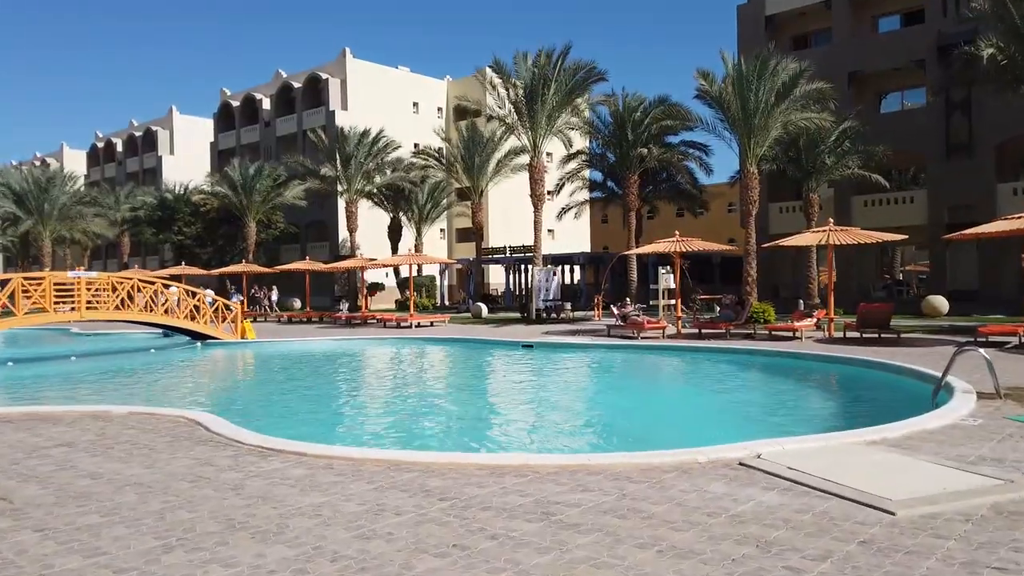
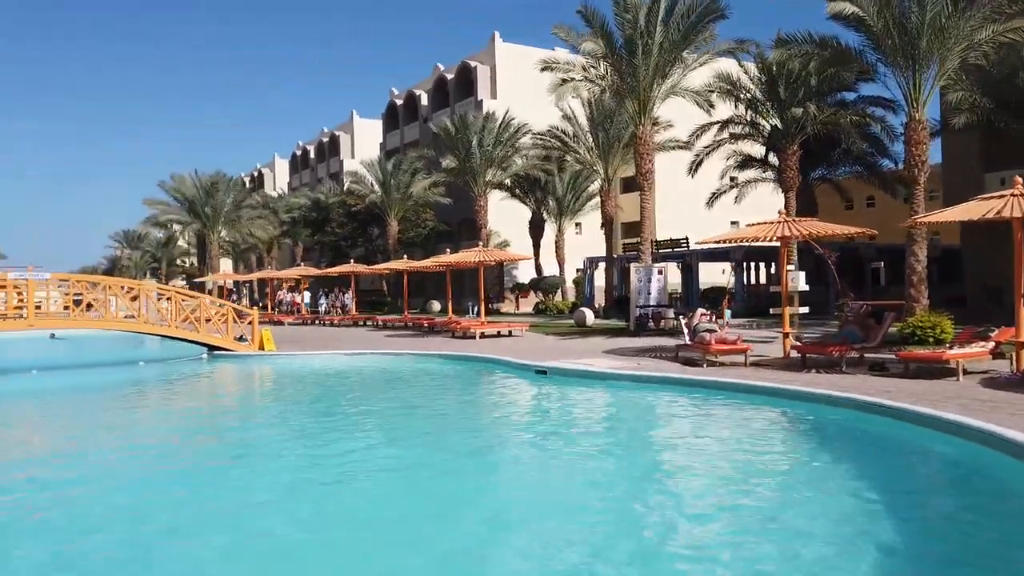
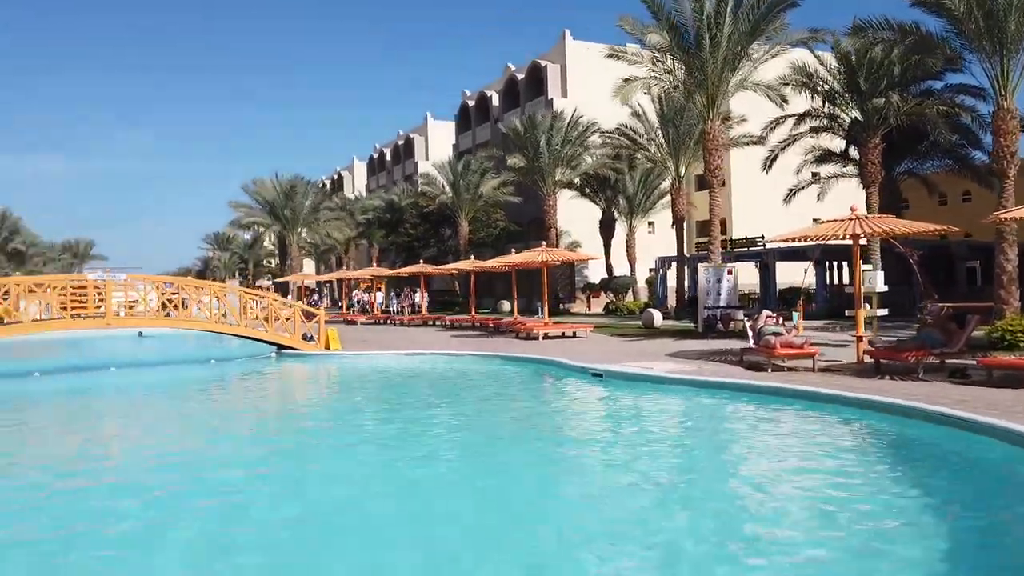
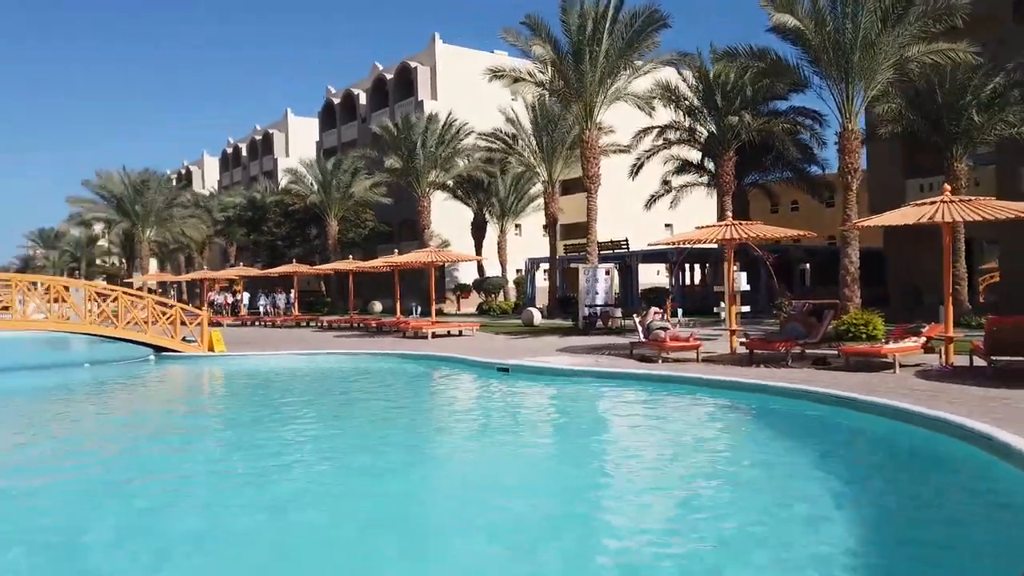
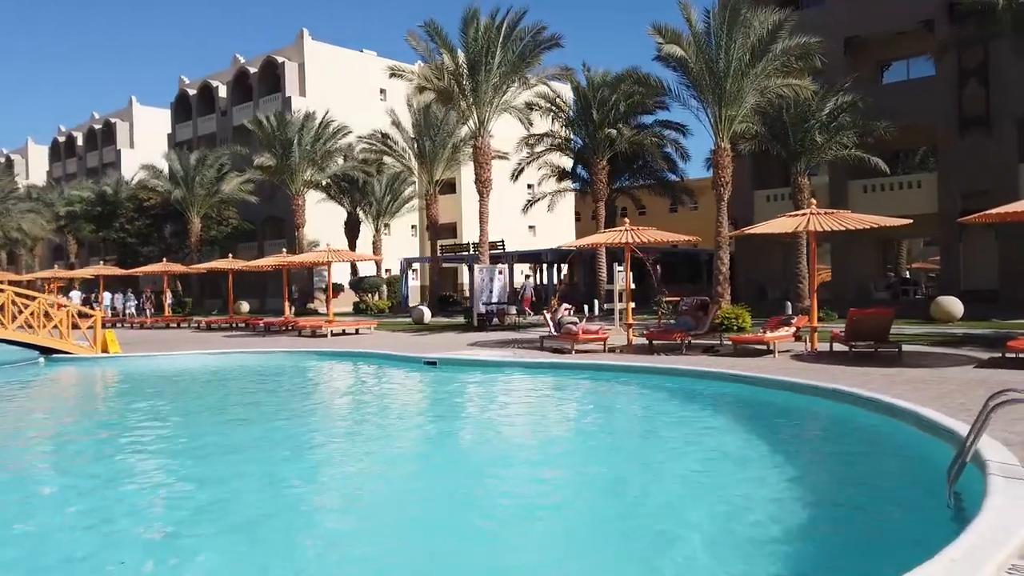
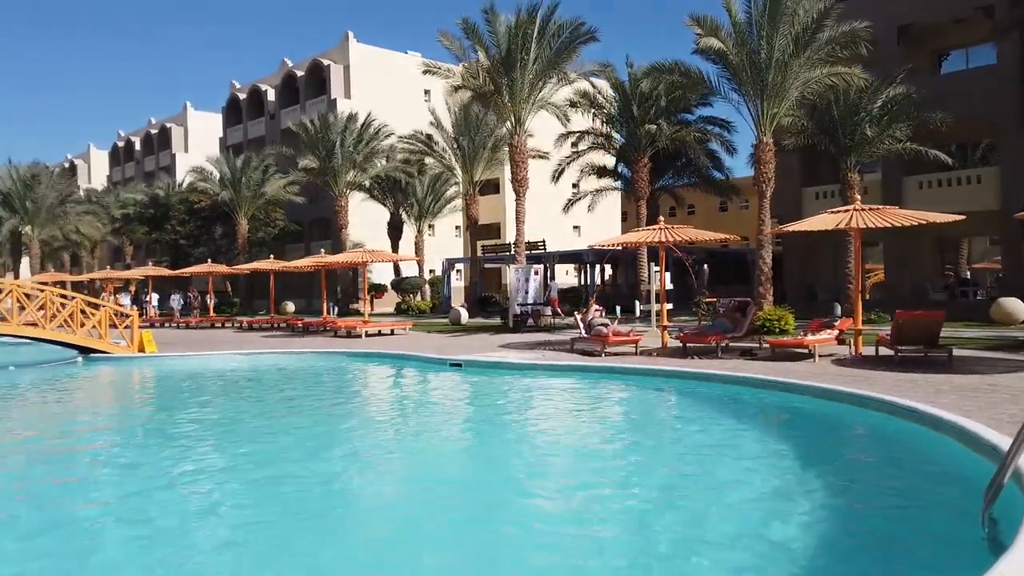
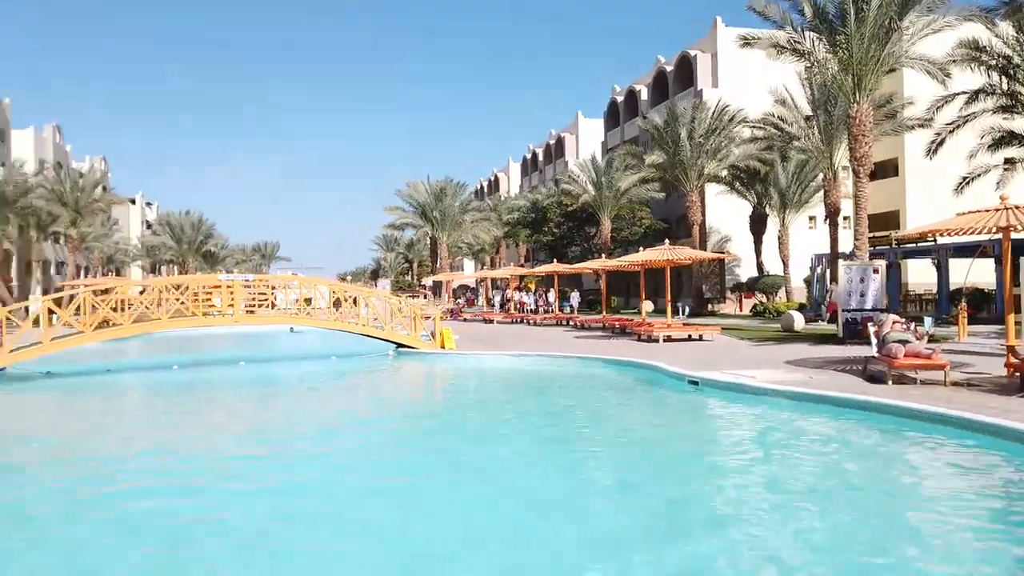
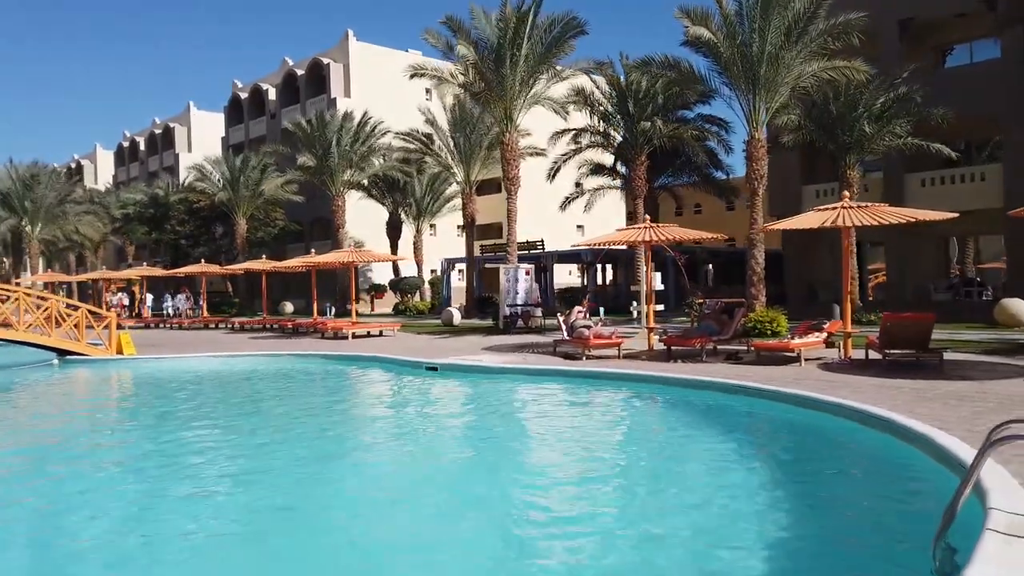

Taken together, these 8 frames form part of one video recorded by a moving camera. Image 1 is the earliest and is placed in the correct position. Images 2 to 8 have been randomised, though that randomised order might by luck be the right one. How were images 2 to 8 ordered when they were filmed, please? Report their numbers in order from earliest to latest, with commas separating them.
5, 6, 8, 4, 2, 3, 7
